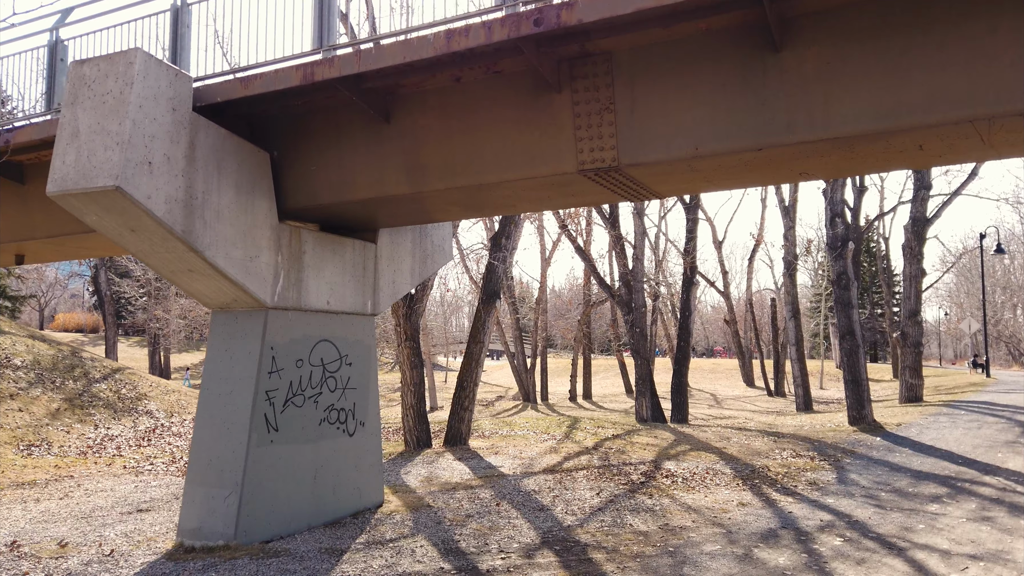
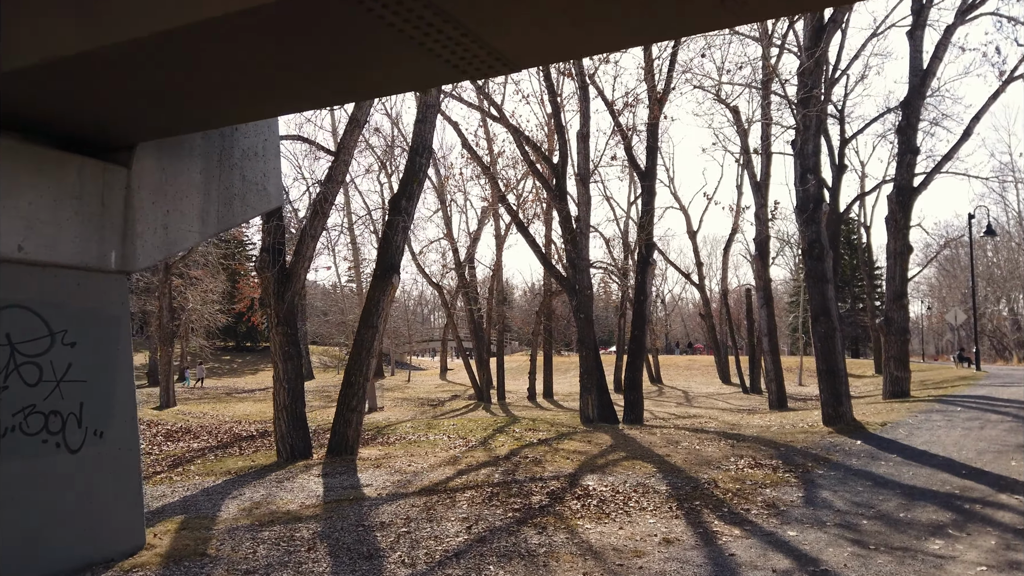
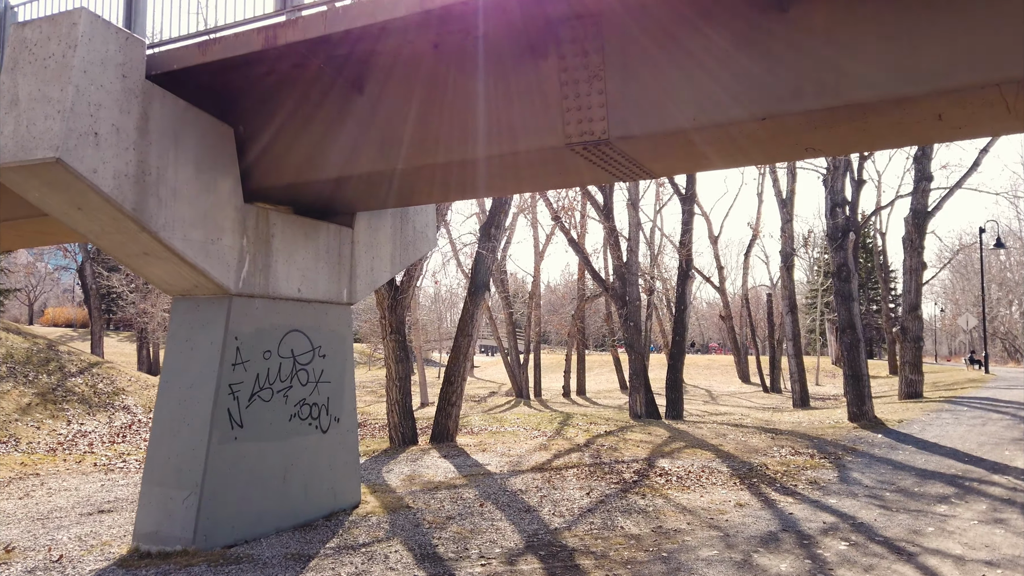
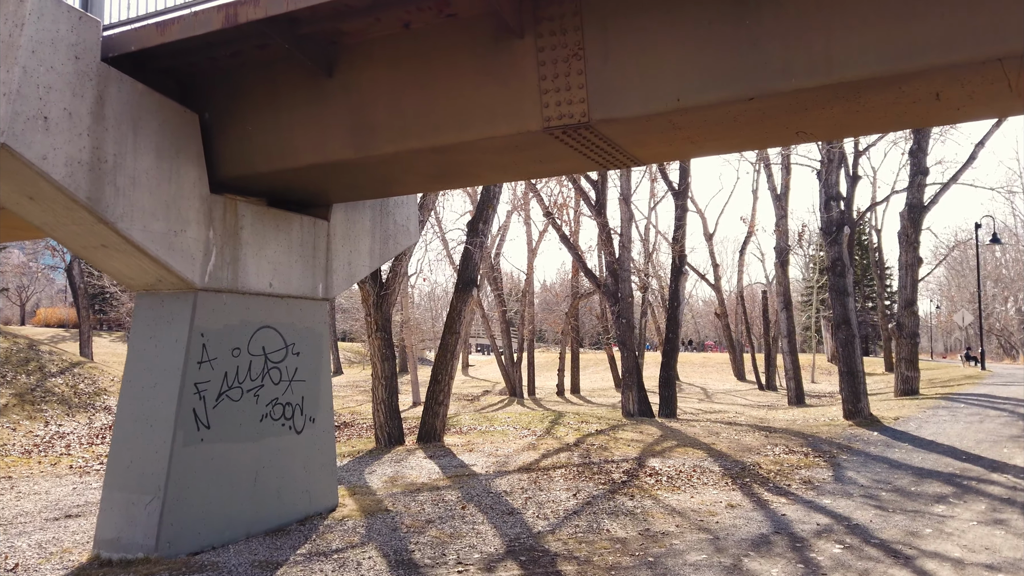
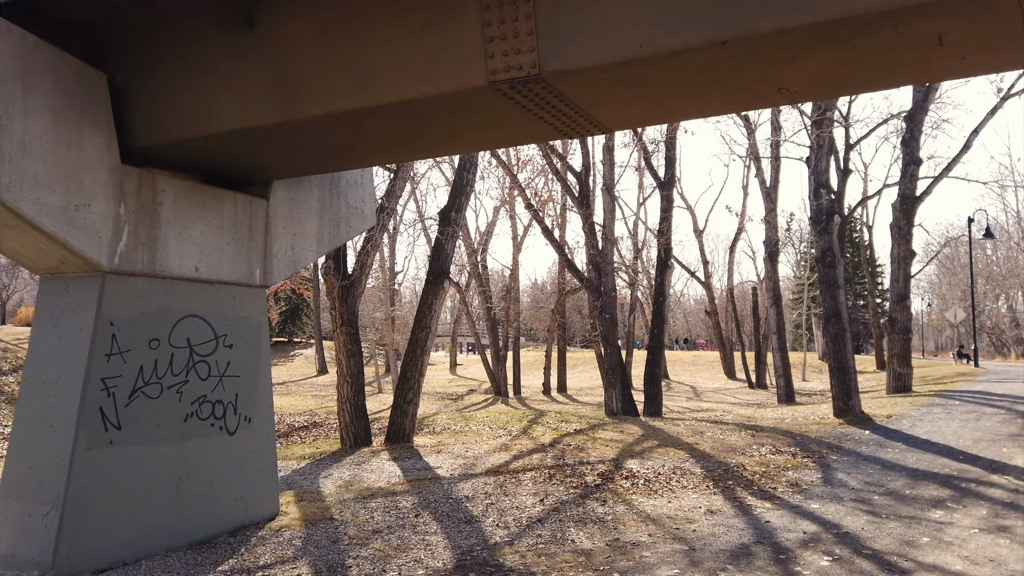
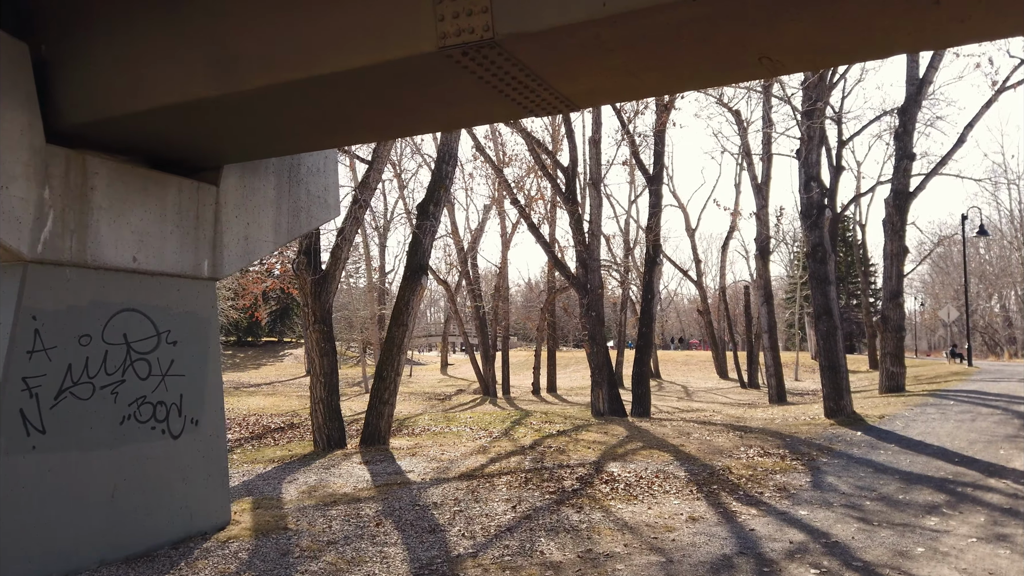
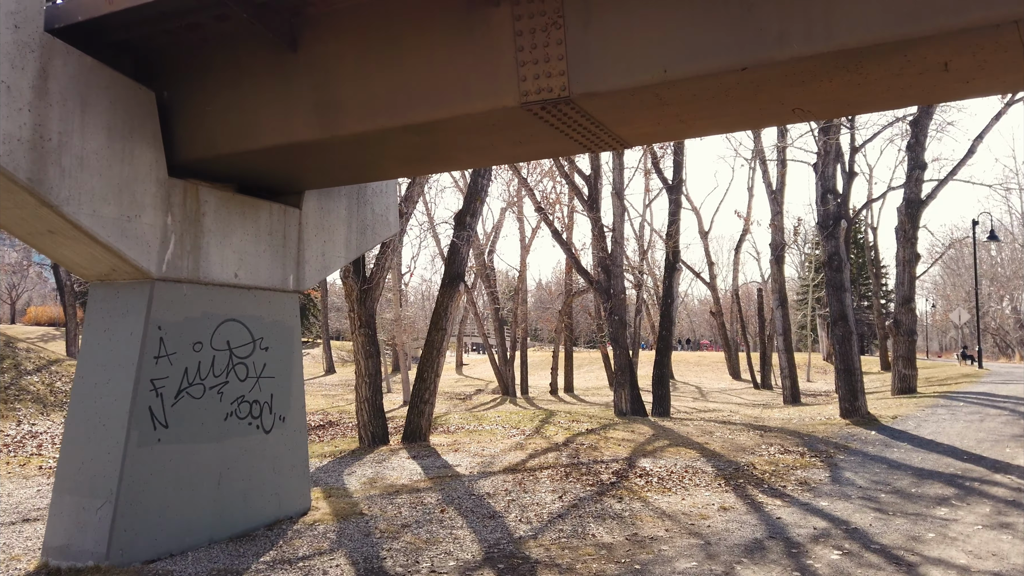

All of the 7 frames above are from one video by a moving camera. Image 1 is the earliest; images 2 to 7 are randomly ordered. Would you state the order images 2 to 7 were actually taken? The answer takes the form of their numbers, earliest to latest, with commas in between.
3, 4, 7, 5, 6, 2
